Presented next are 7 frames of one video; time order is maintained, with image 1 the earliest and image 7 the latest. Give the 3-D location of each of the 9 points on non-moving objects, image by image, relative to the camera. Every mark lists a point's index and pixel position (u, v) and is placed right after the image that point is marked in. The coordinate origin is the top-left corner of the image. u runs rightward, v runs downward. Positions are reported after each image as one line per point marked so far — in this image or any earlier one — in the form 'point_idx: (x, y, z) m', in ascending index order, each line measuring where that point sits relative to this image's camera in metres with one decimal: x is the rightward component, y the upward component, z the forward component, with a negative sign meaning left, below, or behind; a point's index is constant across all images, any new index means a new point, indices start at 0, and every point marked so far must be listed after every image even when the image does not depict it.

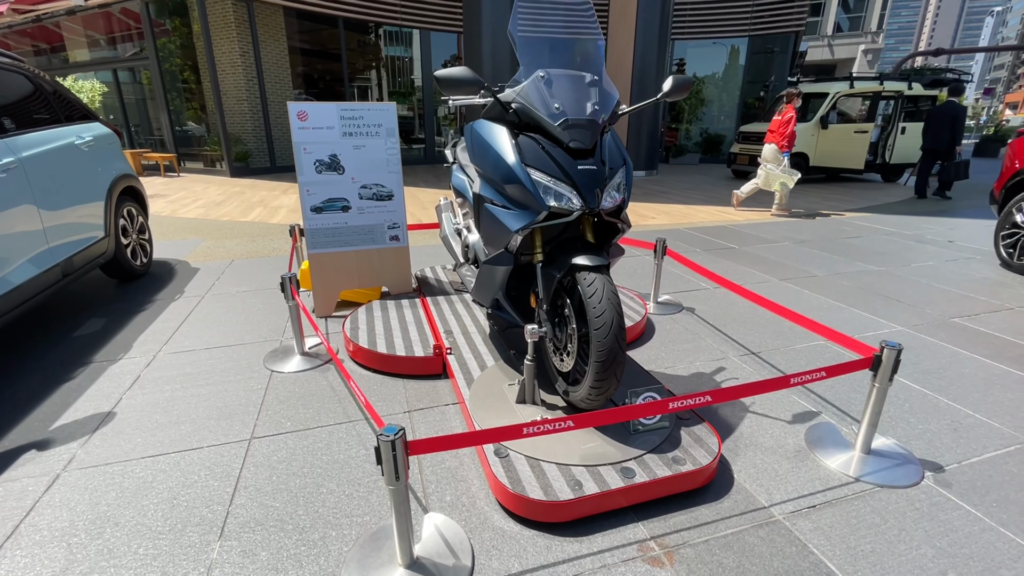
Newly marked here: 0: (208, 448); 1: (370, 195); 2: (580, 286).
0: (-1.6, -0.9, +2.6) m
1: (-1.2, +0.8, +4.2) m
2: (+0.3, 0.0, +2.4) m
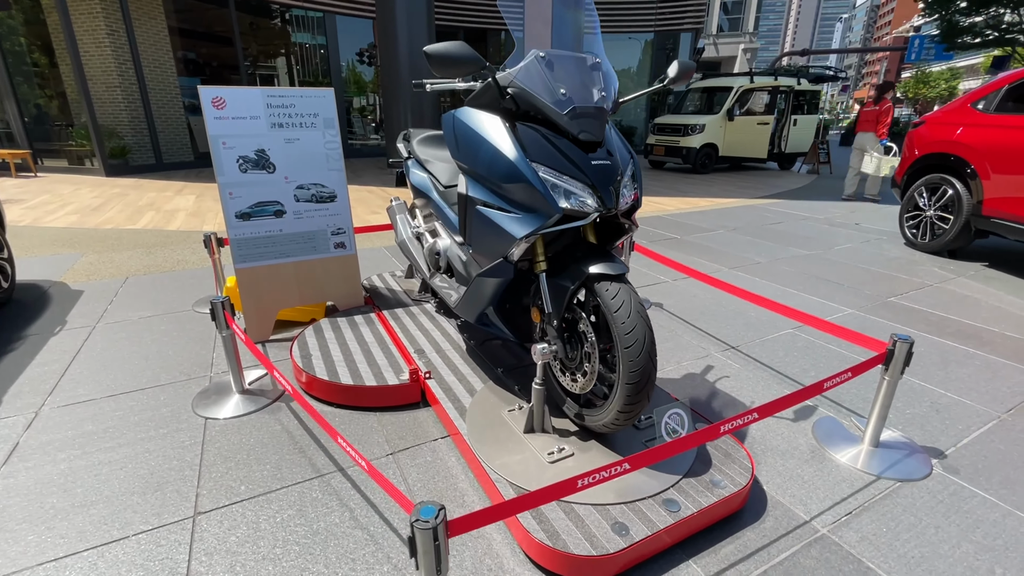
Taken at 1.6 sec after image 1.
0: (-1.5, -1.0, +2.0) m
1: (-1.5, +0.7, +3.6) m
2: (+0.4, 0.0, +2.1) m
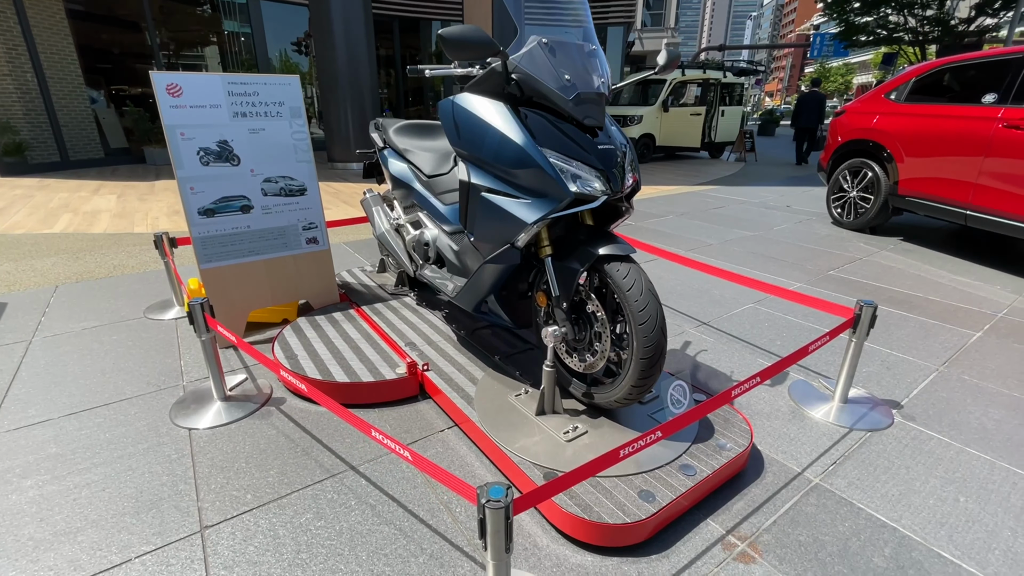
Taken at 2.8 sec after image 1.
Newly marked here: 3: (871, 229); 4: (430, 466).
0: (-1.4, -1.0, +1.8) m
1: (-1.7, +0.7, +3.4) m
2: (+0.4, 0.0, +2.2) m
3: (+5.0, +0.8, +6.7) m
4: (-0.3, -0.6, +1.6) m
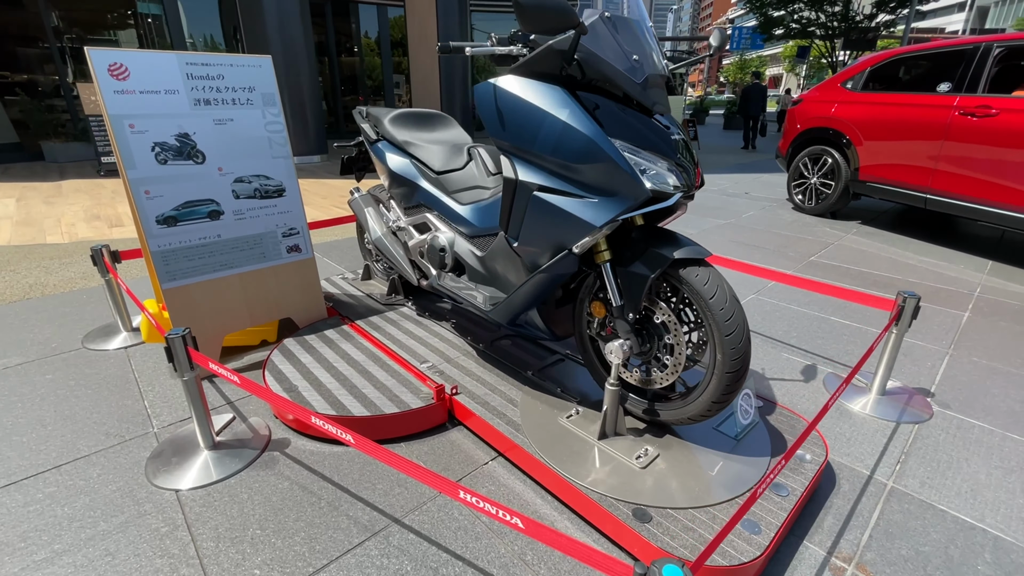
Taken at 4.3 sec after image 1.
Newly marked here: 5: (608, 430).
0: (-1.1, -1.2, +1.4) m
1: (-1.6, +0.6, +2.9) m
2: (+0.7, 0.0, +1.9) m
3: (+4.6, +1.1, +6.9) m
4: (+0.1, -0.7, +1.3) m
5: (+0.4, -0.6, +2.2) m
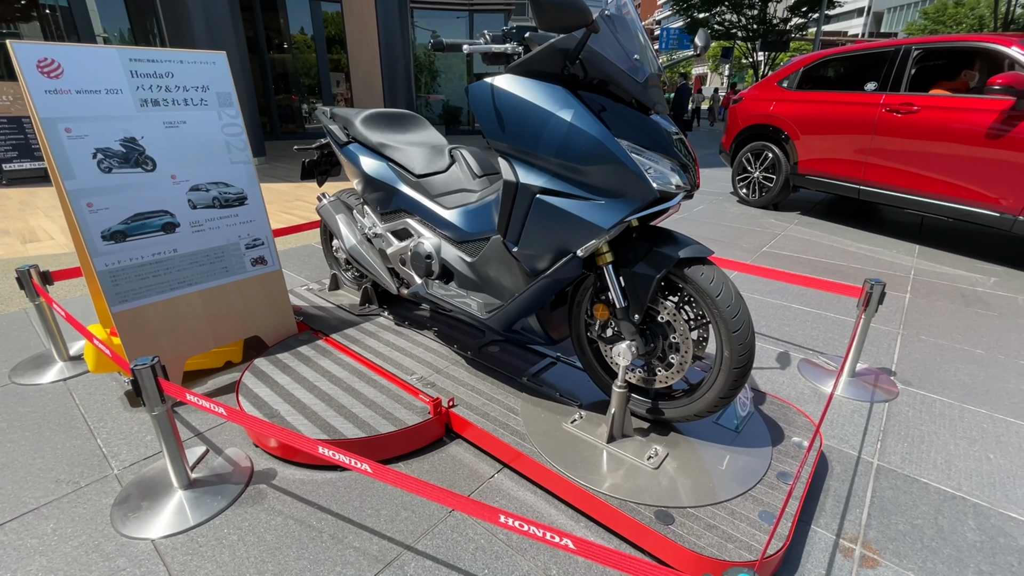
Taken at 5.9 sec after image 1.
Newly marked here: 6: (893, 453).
0: (-0.9, -1.2, +1.2) m
1: (-1.7, +0.5, +2.7) m
2: (+0.7, 0.0, +1.9) m
3: (+4.0, +1.3, +7.4) m
4: (+0.2, -0.7, +1.2) m
5: (+0.5, -0.6, +2.1) m
6: (+1.9, -0.8, +2.4) m
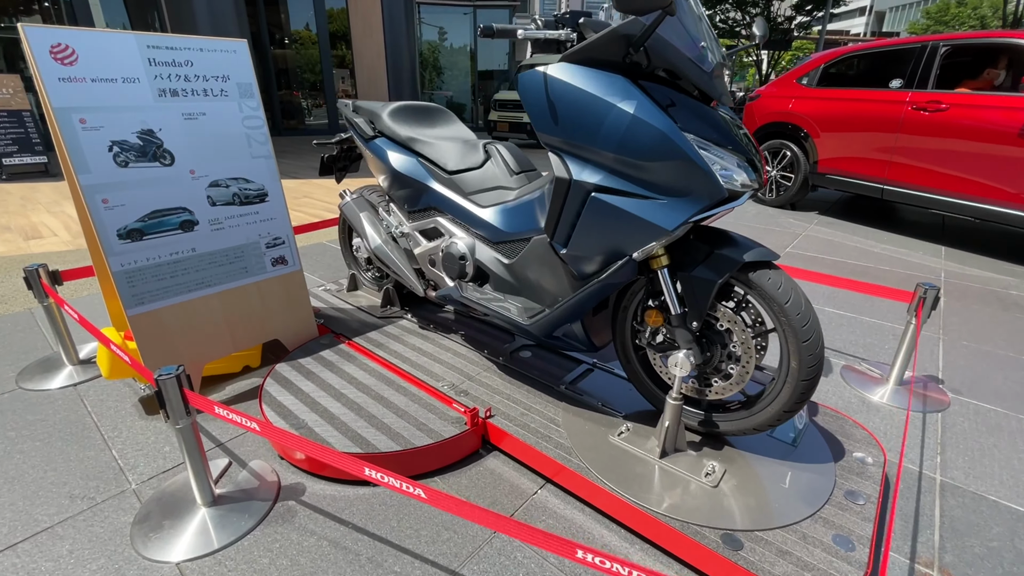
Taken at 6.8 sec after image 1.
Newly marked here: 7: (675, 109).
0: (-0.7, -1.3, +1.1) m
1: (-1.5, +0.5, +2.5) m
2: (+0.9, 0.0, +1.8) m
3: (+4.2, +1.2, +7.2) m
4: (+0.4, -0.7, +1.1) m
5: (+0.6, -0.7, +2.0) m
6: (+2.1, -0.8, +2.2) m
7: (+0.6, +0.6, +1.7) m
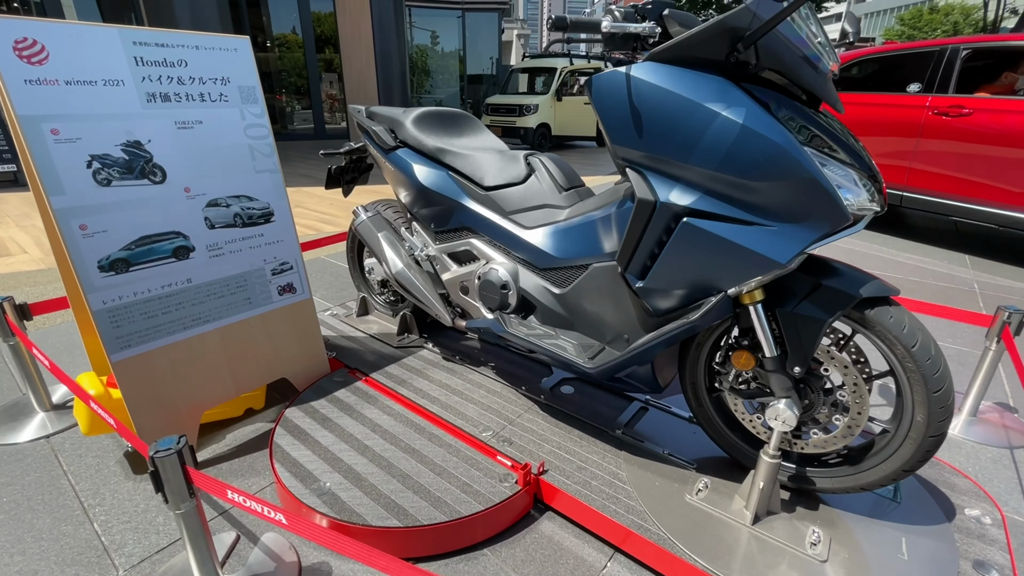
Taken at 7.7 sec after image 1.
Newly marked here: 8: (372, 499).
0: (-0.4, -1.4, +0.8) m
1: (-1.3, +0.3, +2.2) m
2: (+1.1, -0.1, +1.5) m
3: (+4.2, +1.1, +7.1) m
4: (+0.7, -0.8, +0.8) m
5: (+0.9, -0.8, +1.7) m
6: (+2.3, -1.0, +2.0) m
7: (+0.8, +0.5, +1.4) m
8: (-0.5, -0.8, +1.8) m
